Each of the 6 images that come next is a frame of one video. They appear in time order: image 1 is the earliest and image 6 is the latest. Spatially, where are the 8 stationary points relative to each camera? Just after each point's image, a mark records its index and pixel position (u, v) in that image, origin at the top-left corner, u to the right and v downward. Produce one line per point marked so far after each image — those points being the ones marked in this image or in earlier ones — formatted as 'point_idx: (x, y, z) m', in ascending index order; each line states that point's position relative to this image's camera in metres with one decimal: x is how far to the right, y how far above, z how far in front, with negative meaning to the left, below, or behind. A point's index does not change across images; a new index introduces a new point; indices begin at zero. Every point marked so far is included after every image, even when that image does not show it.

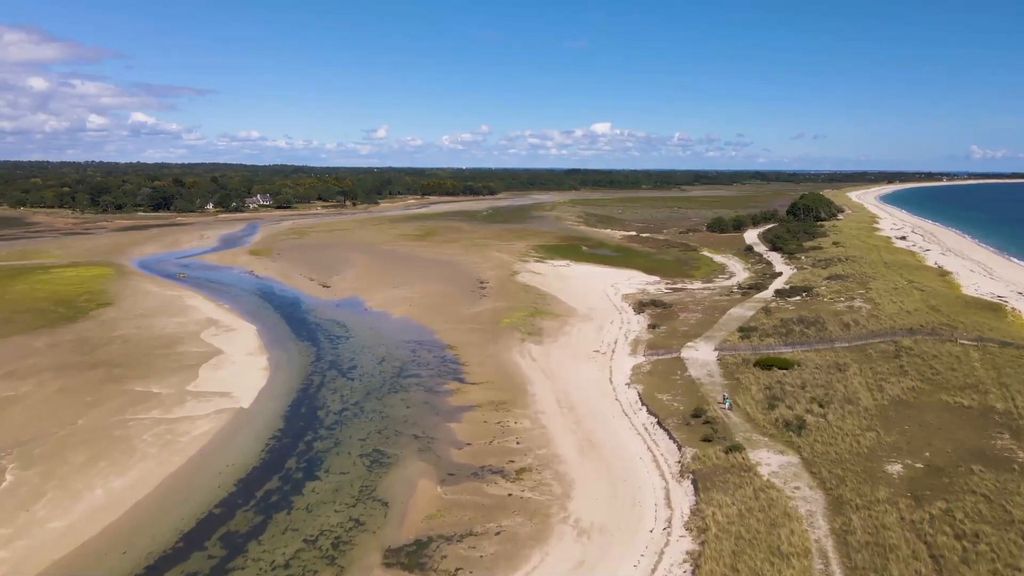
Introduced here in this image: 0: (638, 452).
0: (+3.2, -4.1, +15.0) m
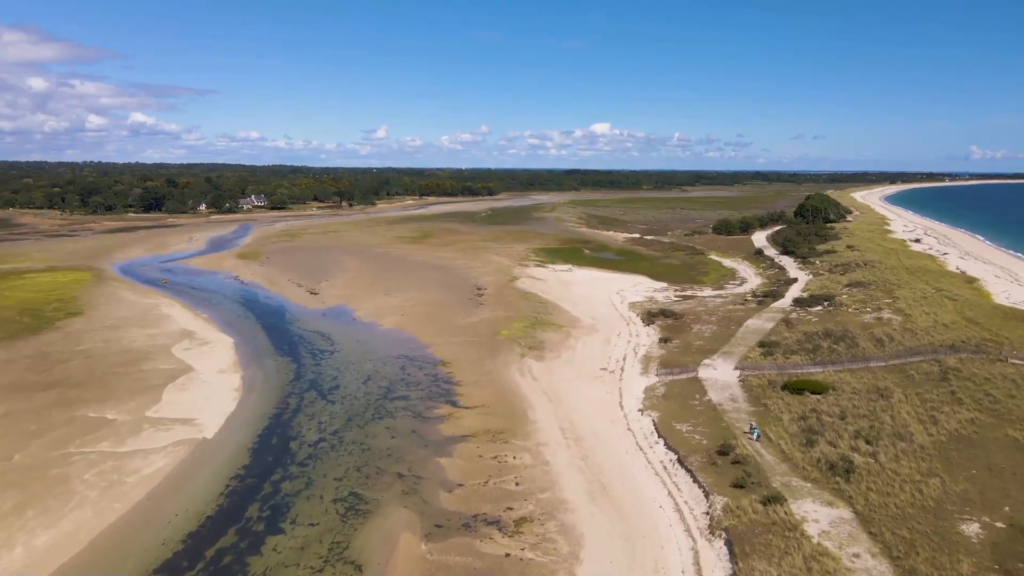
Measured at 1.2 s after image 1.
0: (+3.1, -4.6, +12.8) m
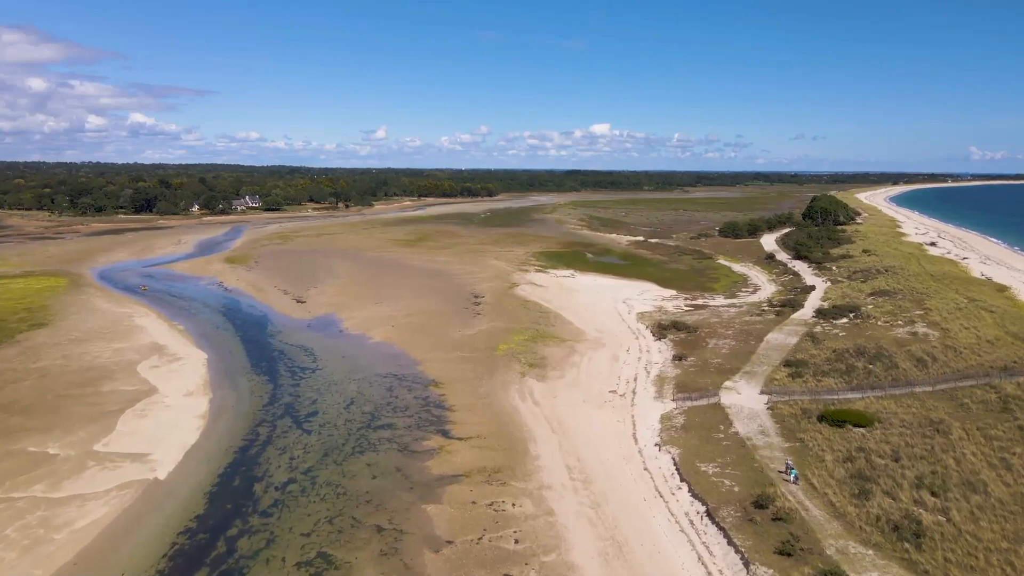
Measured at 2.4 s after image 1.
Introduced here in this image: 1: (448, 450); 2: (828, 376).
0: (+3.1, -5.0, +10.7) m
1: (-1.7, -4.3, +15.9) m
2: (+9.9, -2.7, +18.5) m
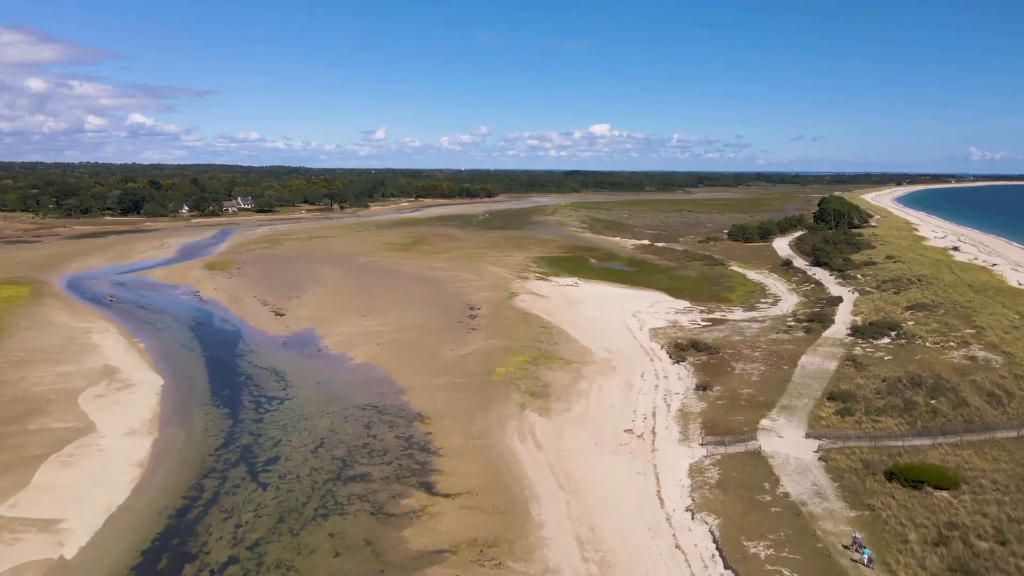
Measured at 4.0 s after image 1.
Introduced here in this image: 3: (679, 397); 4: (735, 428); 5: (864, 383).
0: (+3.1, -5.6, +7.8) m
1: (-1.8, -4.9, +13.0) m
2: (+9.8, -3.3, +15.7) m
3: (+5.2, -3.4, +18.4) m
4: (+5.9, -3.7, +15.8) m
5: (+10.7, -2.9, +18.1) m
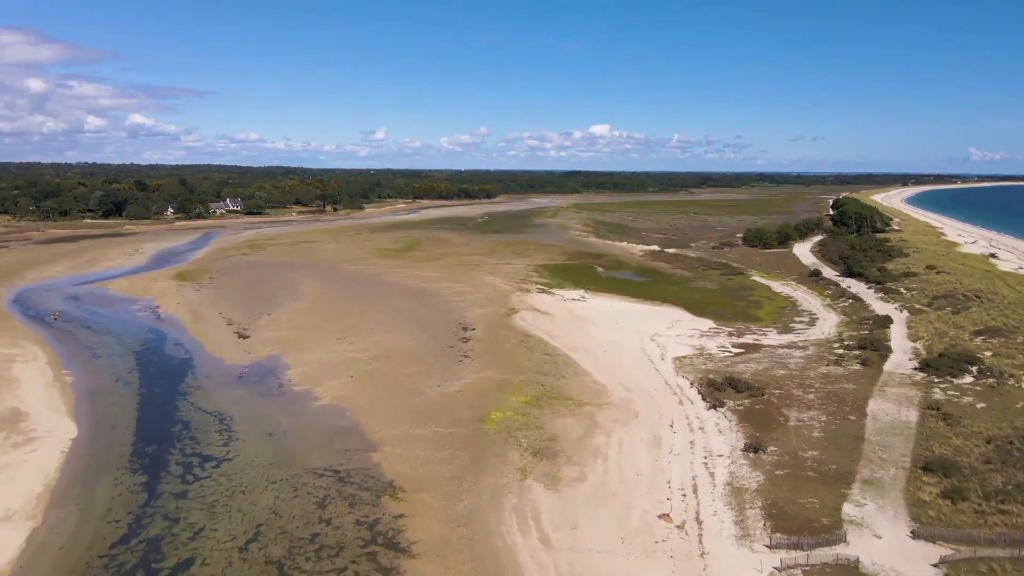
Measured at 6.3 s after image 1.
0: (+3.0, -6.4, +3.7) m
1: (-1.8, -5.7, +8.9) m
2: (+9.8, -4.1, +11.6) m
3: (+5.1, -4.2, +14.3) m
4: (+5.9, -4.5, +11.8) m
5: (+10.7, -3.7, +14.0) m
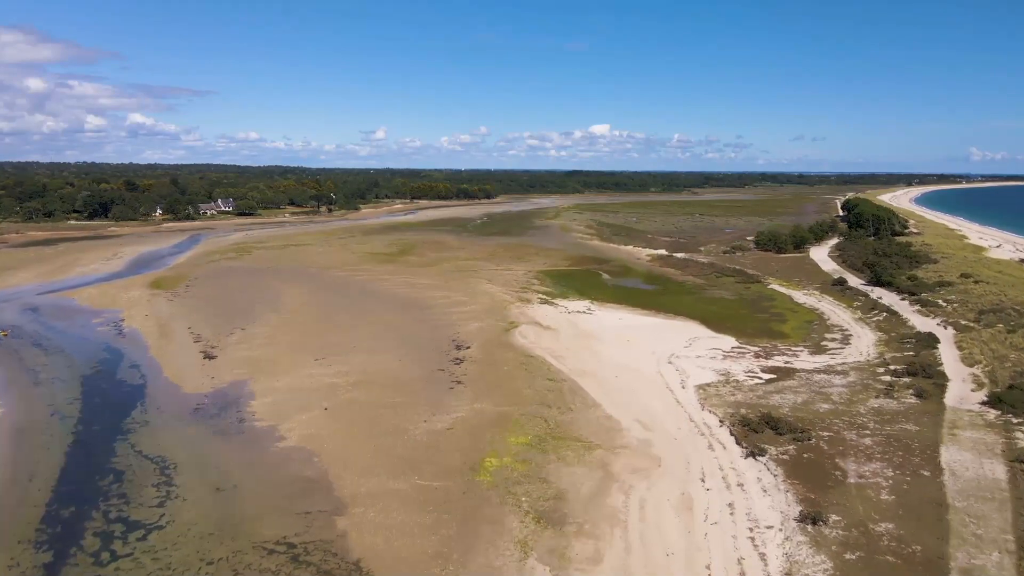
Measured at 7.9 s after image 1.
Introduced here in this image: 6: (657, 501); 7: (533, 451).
0: (+2.9, -7.0, +0.8) m
1: (-1.9, -6.3, +6.0) m
2: (+9.7, -4.7, +8.7) m
3: (+5.1, -4.8, +11.4) m
4: (+5.8, -5.1, +8.8) m
5: (+10.6, -4.3, +11.1) m
6: (+3.2, -4.7, +13.1) m
7: (+0.6, -4.3, +15.7) m
